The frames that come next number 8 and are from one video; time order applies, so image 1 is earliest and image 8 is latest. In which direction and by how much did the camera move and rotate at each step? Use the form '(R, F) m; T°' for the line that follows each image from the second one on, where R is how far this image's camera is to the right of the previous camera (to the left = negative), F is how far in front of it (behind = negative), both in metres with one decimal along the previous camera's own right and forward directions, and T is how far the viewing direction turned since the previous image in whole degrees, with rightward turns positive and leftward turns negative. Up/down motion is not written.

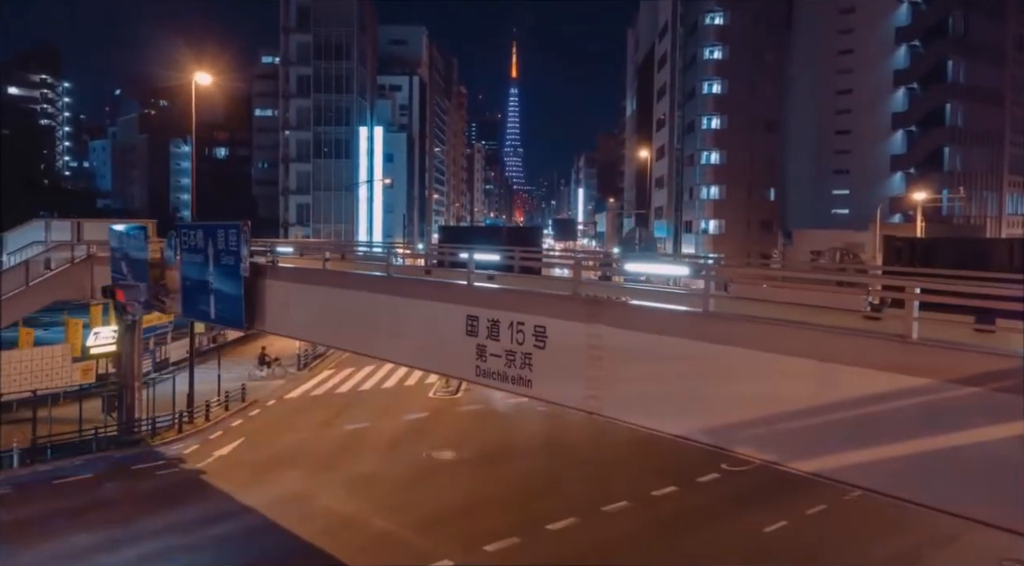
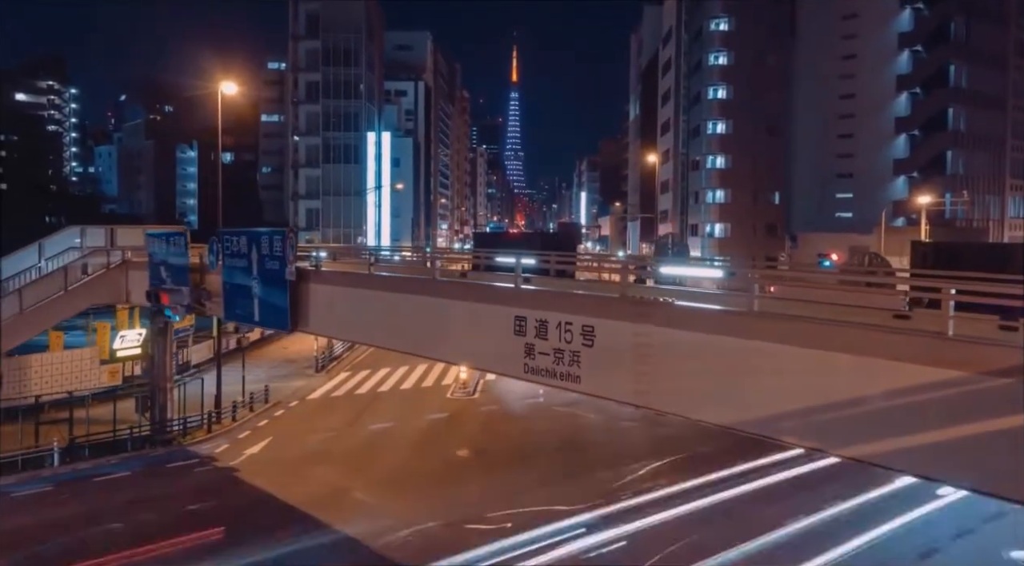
(-0.5, -0.5) m; 0°
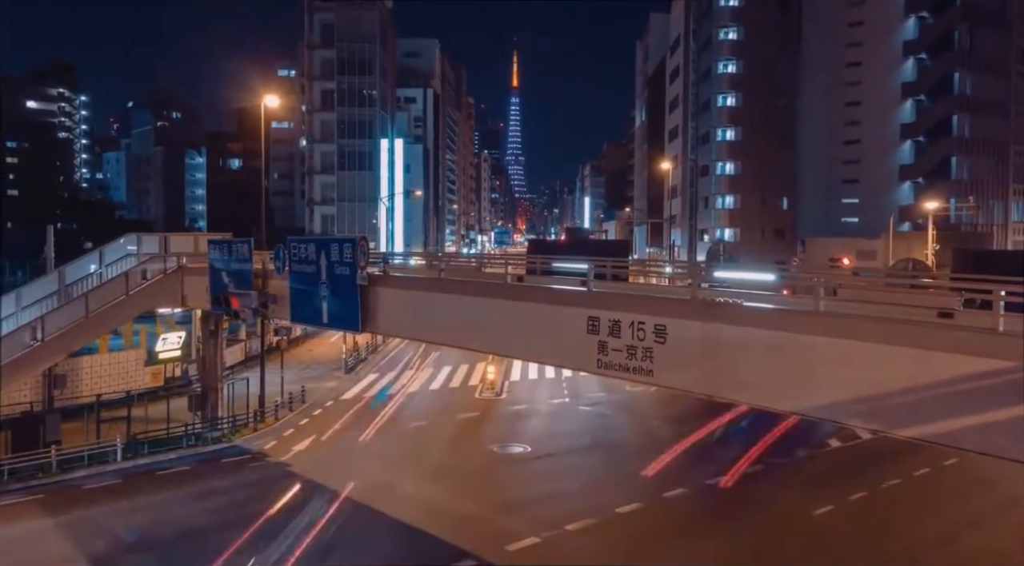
(-1.0, -0.9) m; 0°
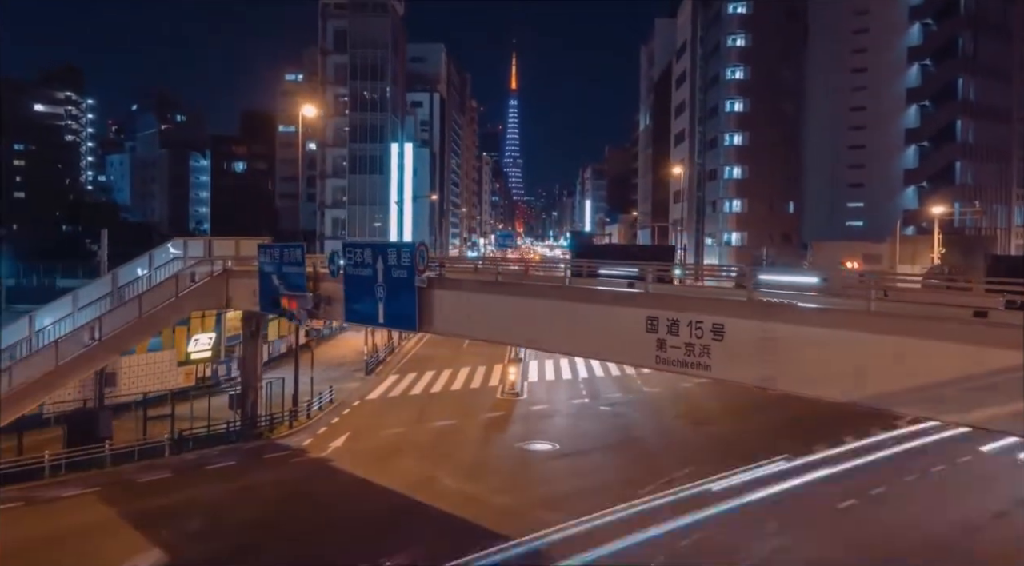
(-1.0, -0.7) m; 0°
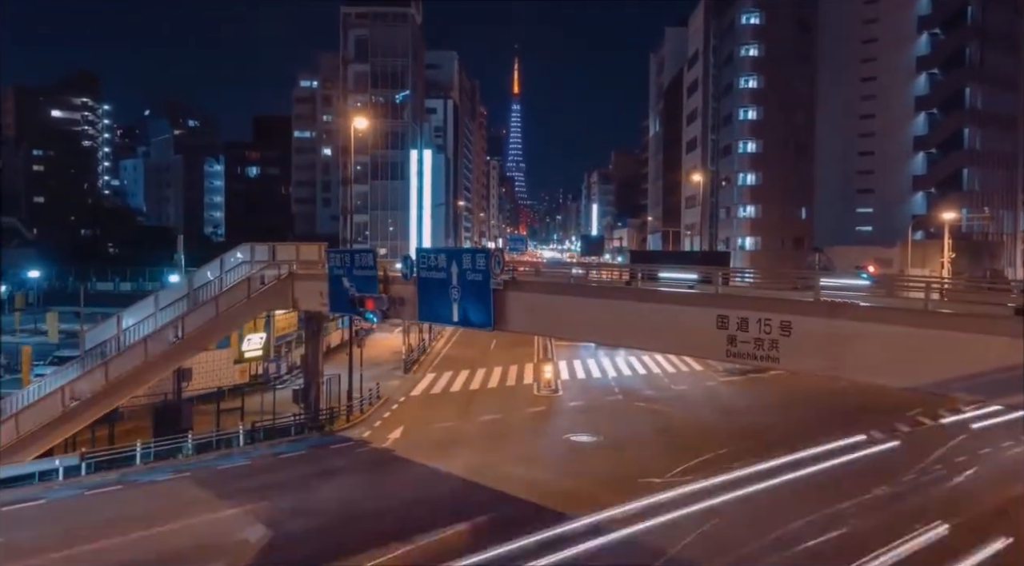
(-1.4, -1.4) m; 0°
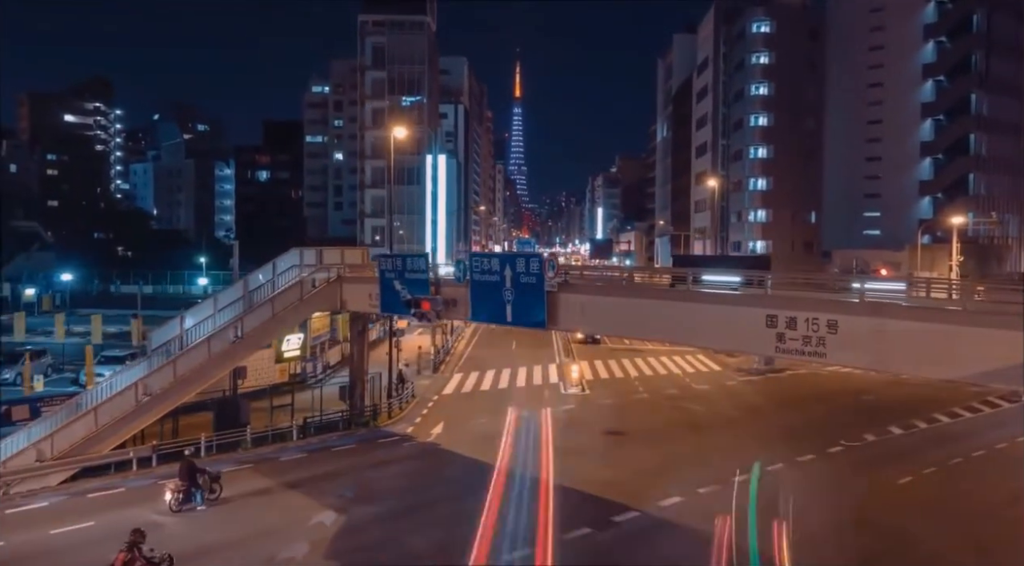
(-1.2, -1.0) m; 0°
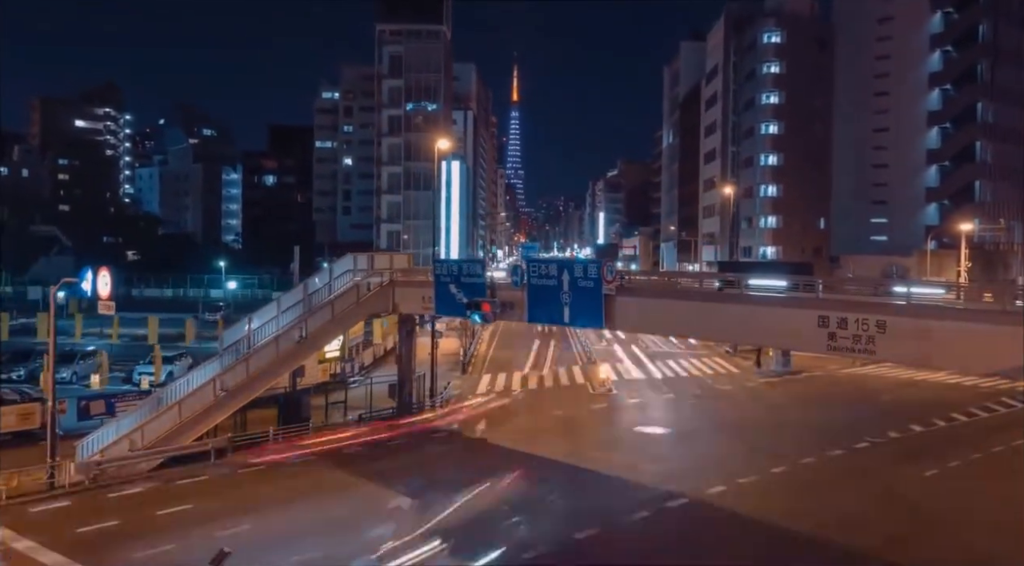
(-1.6, -1.2) m; 0°
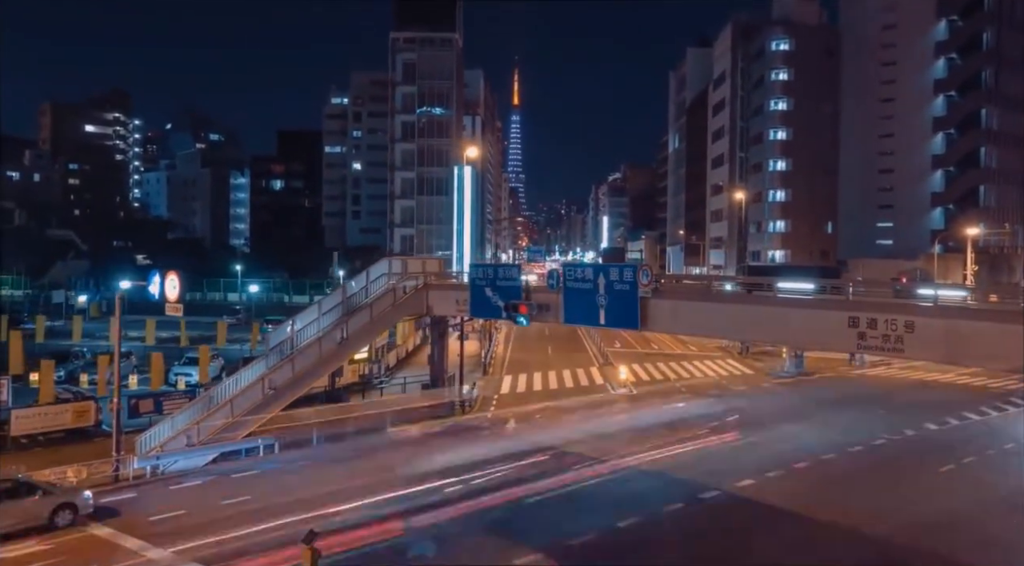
(-1.0, -0.9) m; 0°
